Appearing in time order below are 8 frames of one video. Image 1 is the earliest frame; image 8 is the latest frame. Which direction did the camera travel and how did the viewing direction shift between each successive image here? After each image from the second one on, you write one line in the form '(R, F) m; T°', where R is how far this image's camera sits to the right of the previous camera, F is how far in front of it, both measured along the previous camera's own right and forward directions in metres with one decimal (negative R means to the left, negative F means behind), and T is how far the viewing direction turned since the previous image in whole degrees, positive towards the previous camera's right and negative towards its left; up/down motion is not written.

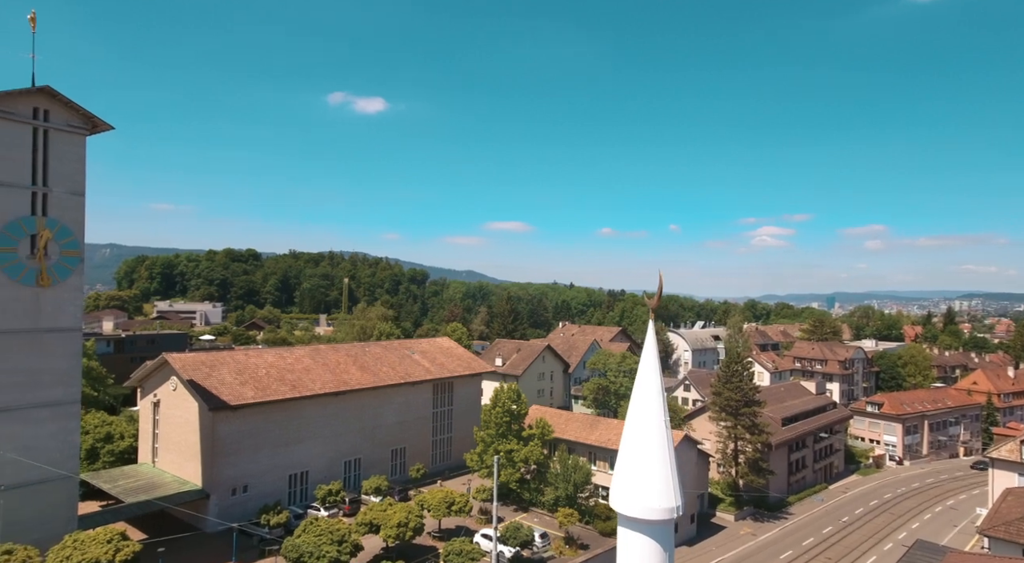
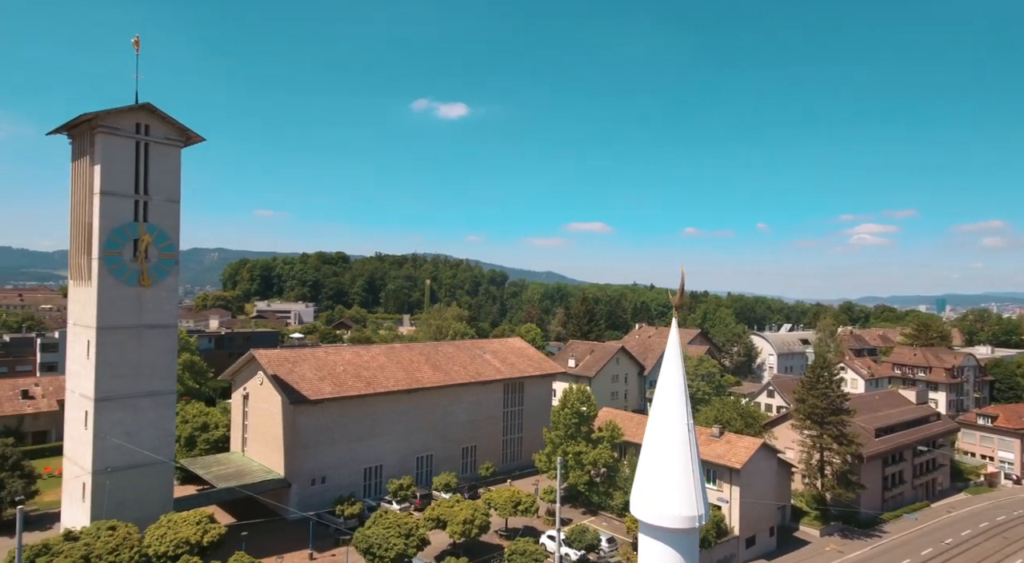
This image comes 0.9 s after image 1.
(+1.8, -0.1) m; -8°
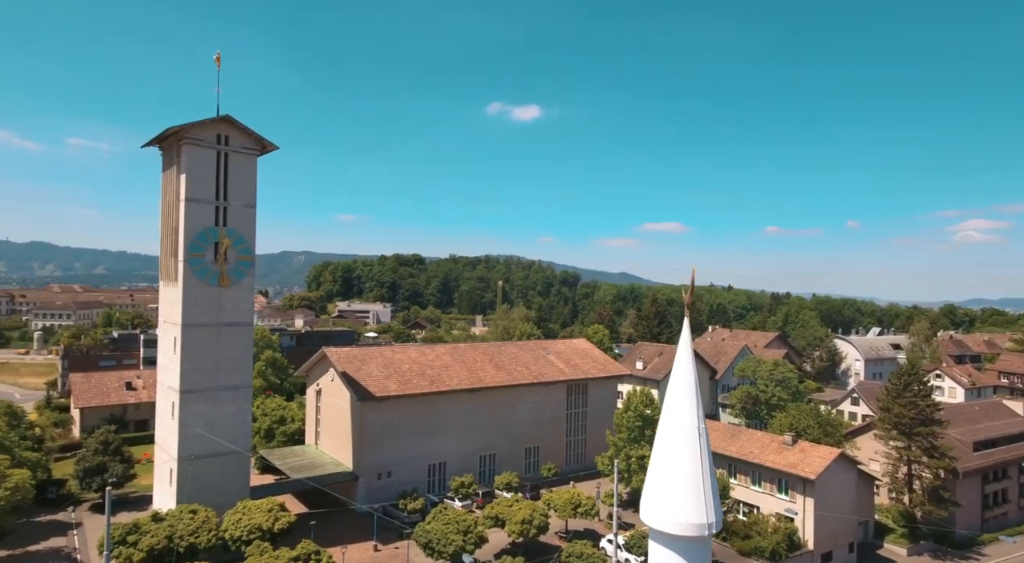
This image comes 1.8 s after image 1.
(+1.8, 0.0) m; -8°
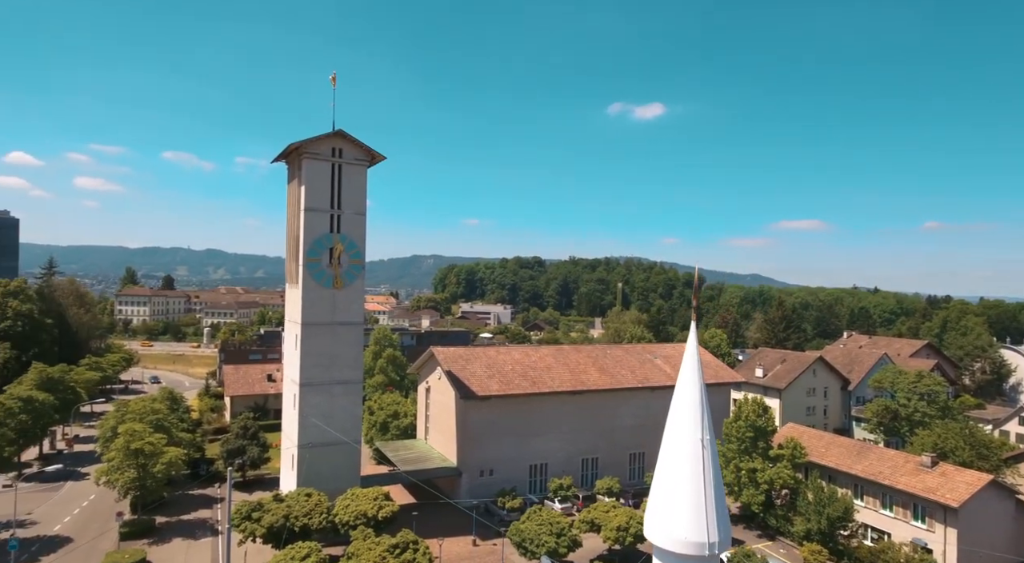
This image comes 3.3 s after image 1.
(+3.2, +0.4) m; -13°
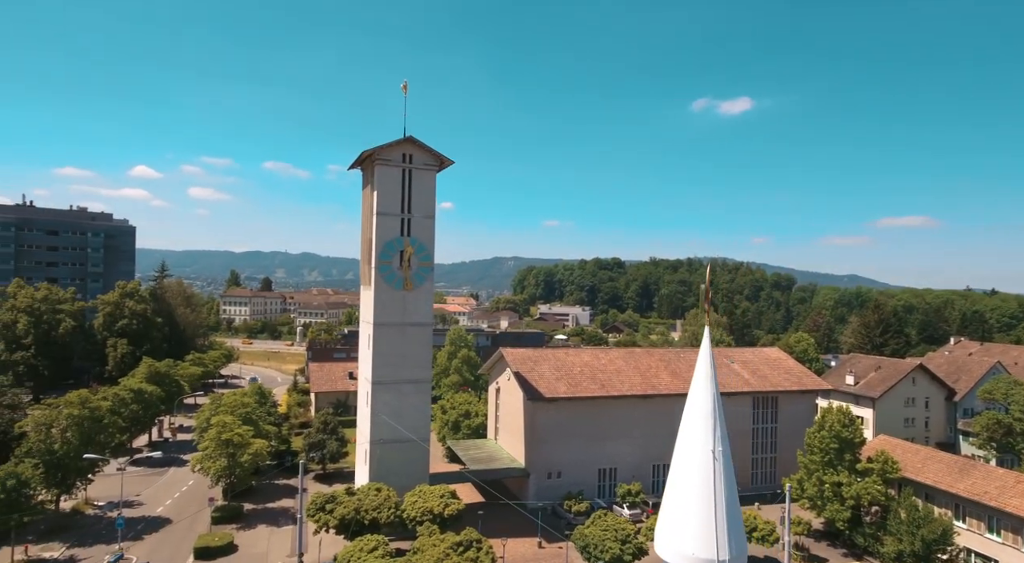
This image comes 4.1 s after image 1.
(+1.9, +0.3) m; -8°
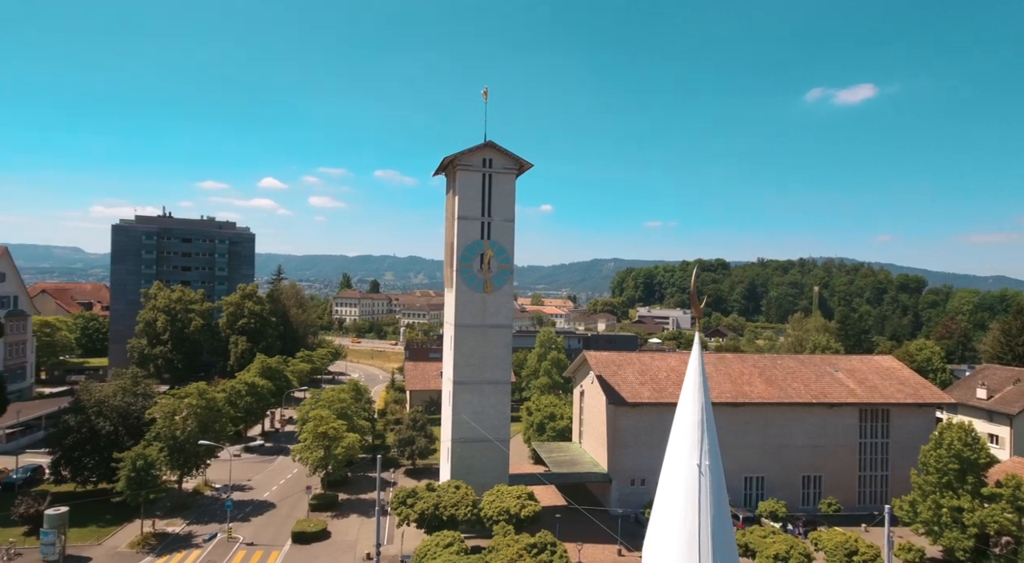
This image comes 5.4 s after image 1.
(+2.7, +0.6) m; -11°
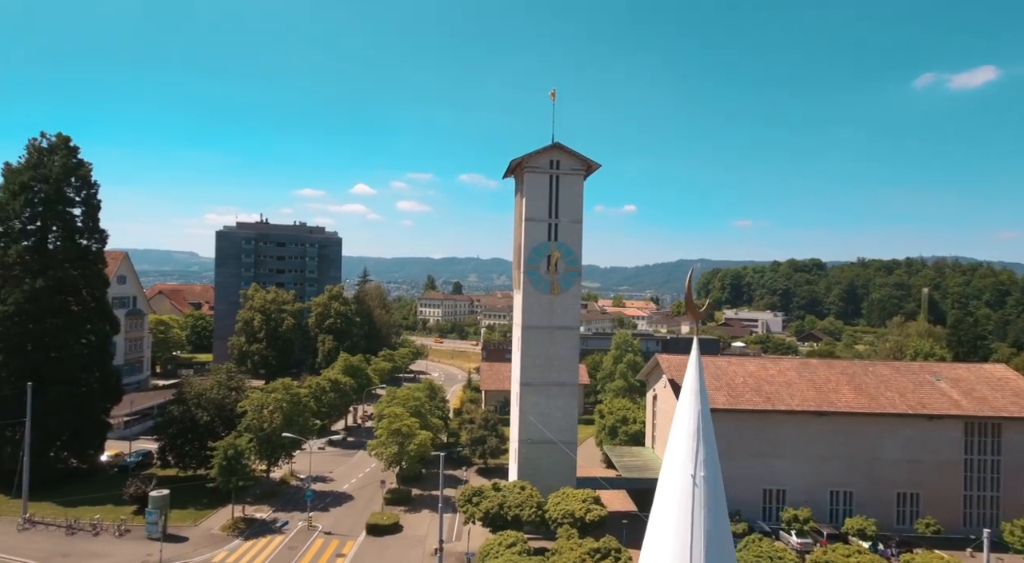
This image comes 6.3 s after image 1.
(+1.9, +0.5) m; -9°
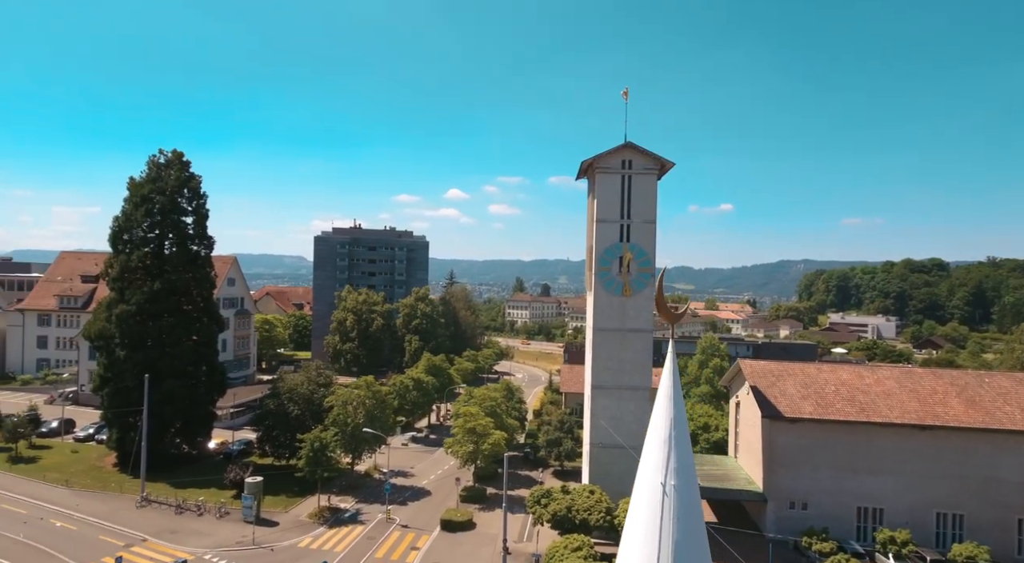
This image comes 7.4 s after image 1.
(+2.3, +0.8) m; -10°
